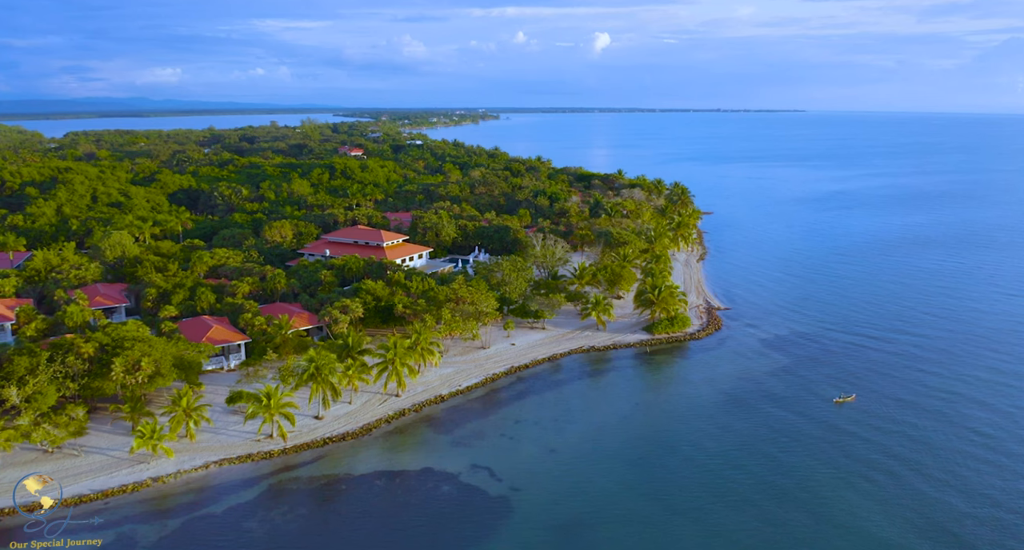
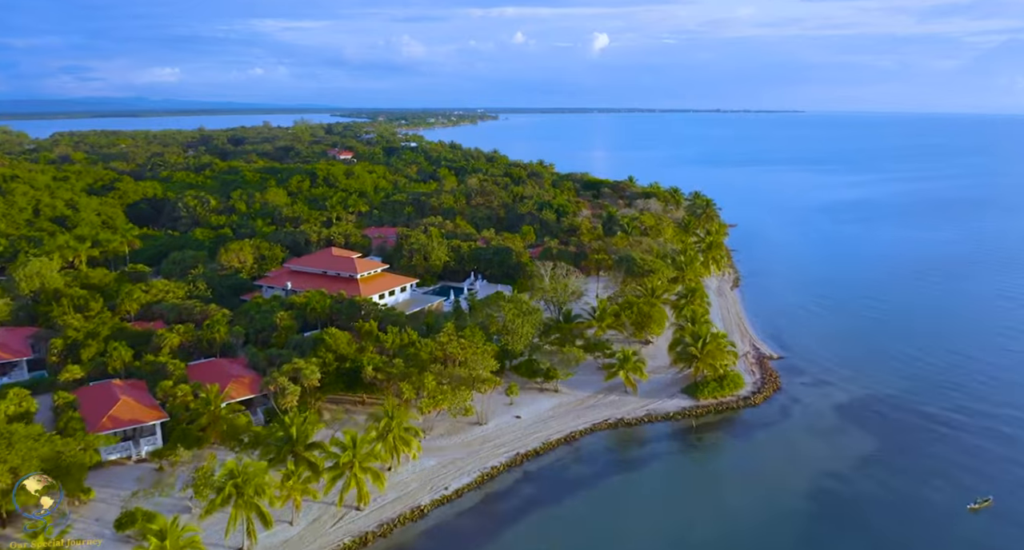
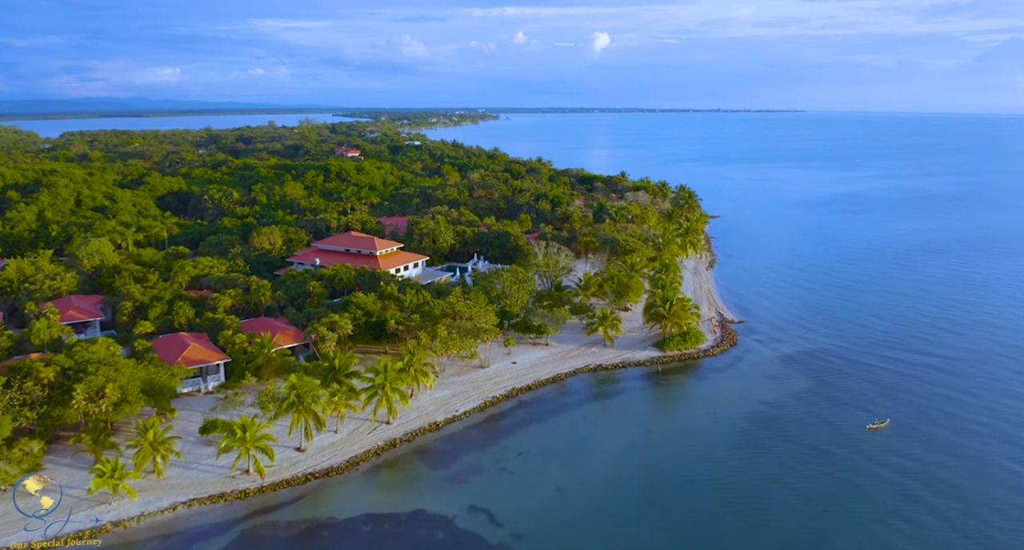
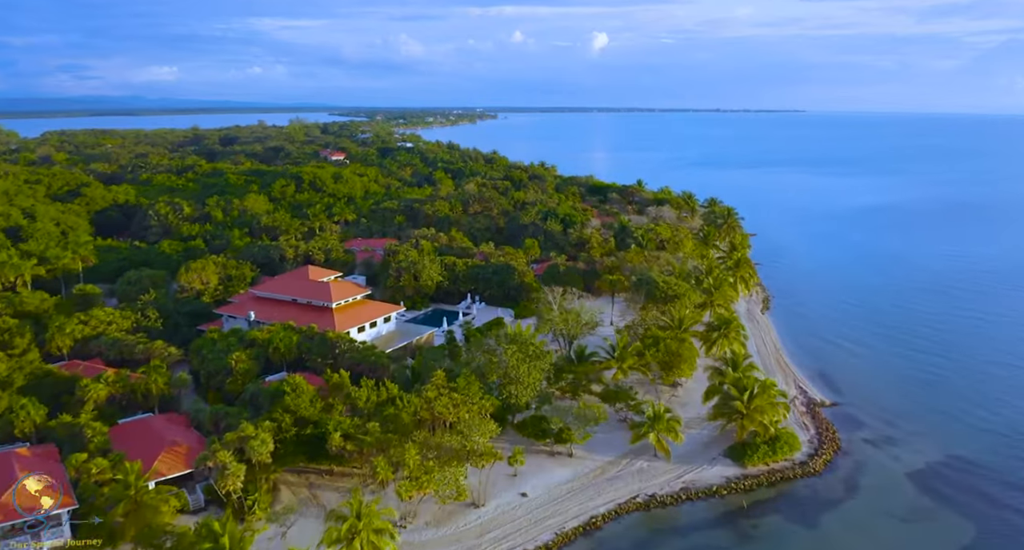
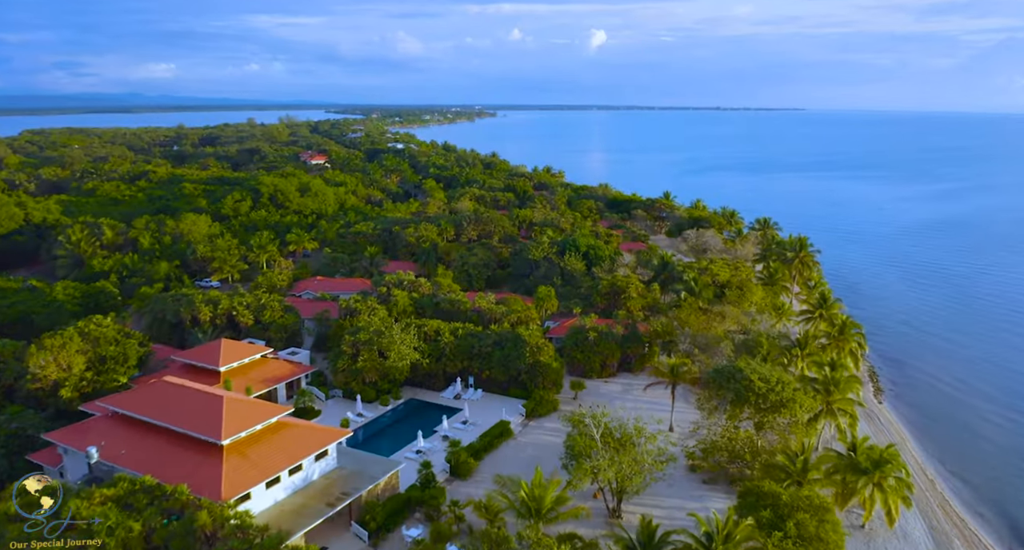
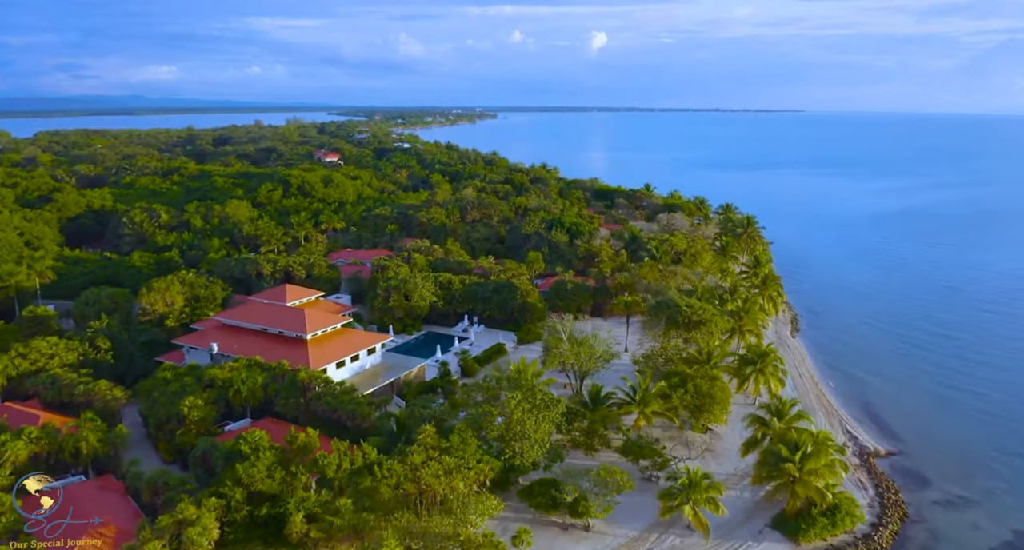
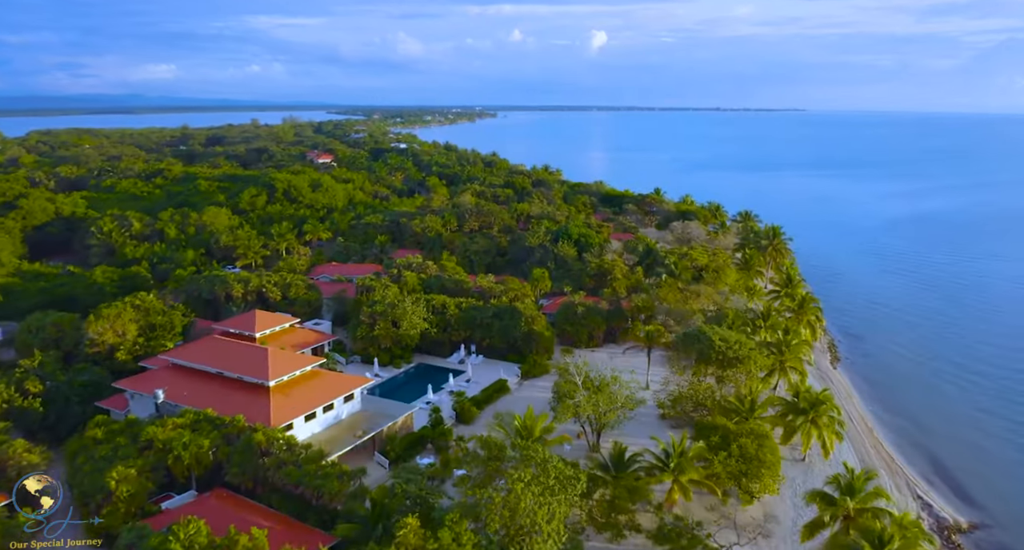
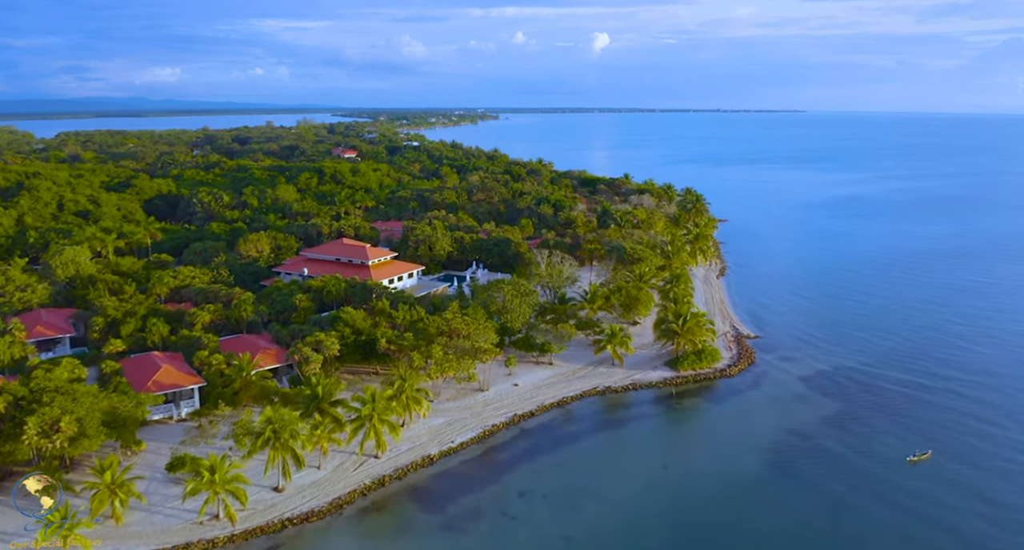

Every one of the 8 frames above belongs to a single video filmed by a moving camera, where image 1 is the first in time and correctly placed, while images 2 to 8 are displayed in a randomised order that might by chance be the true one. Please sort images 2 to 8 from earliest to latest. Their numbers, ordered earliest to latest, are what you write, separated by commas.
3, 8, 2, 4, 6, 7, 5
